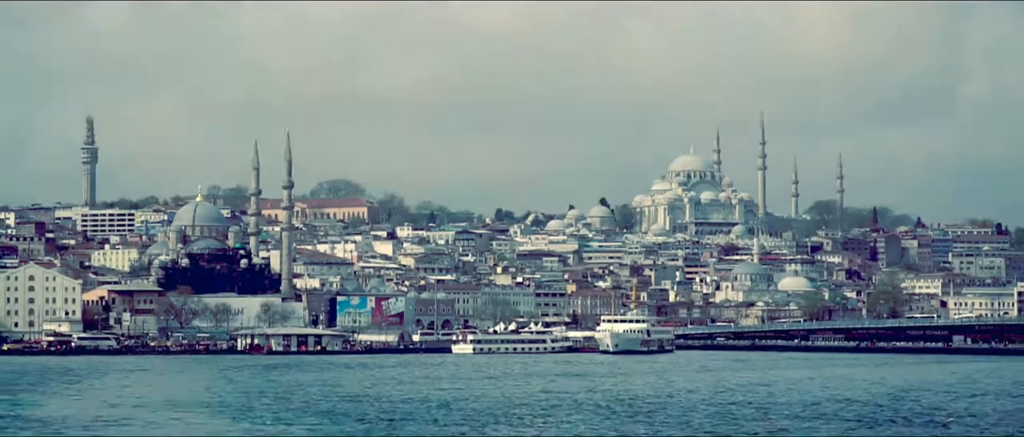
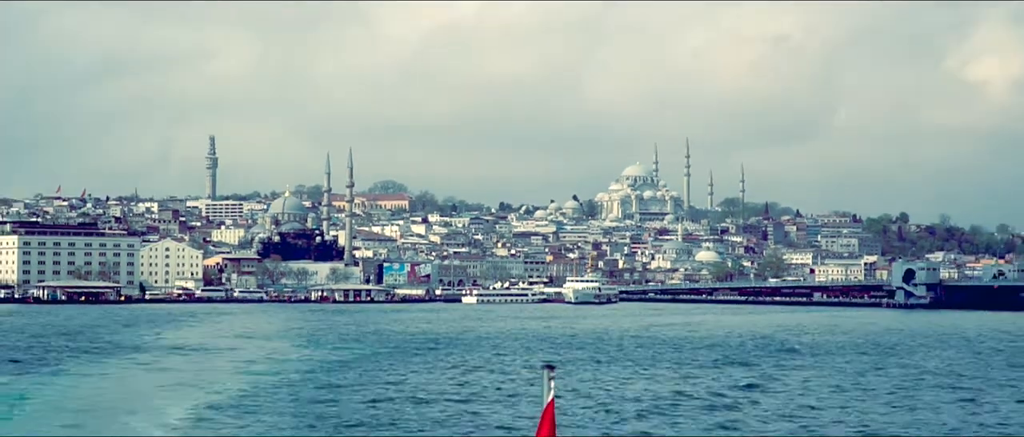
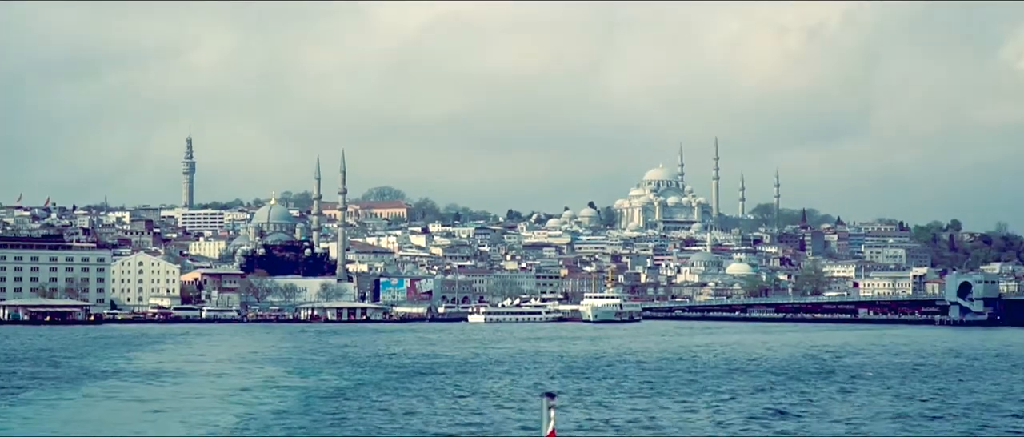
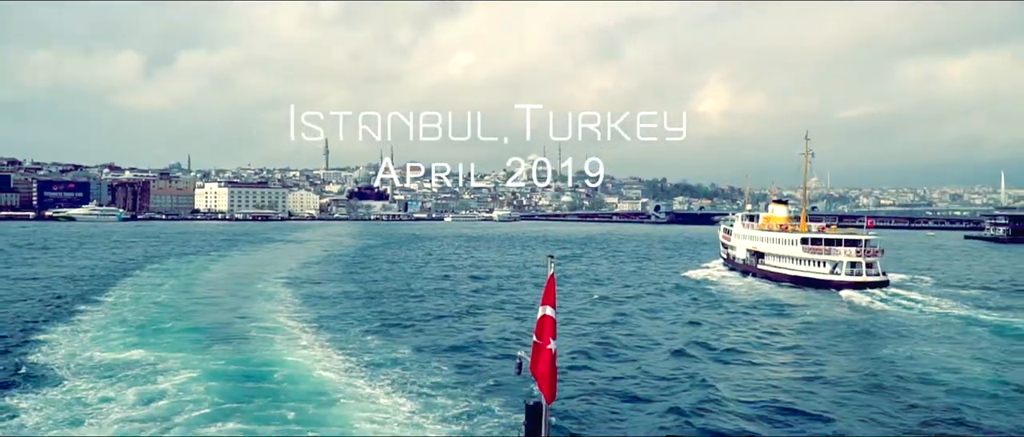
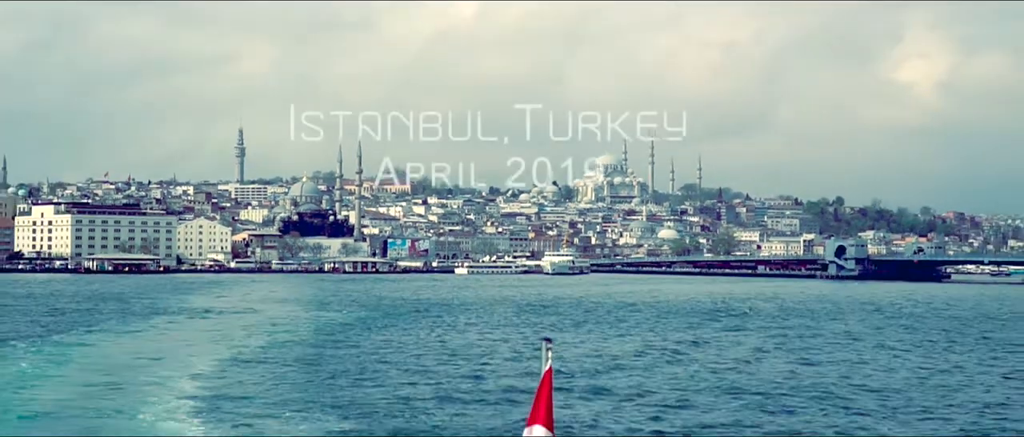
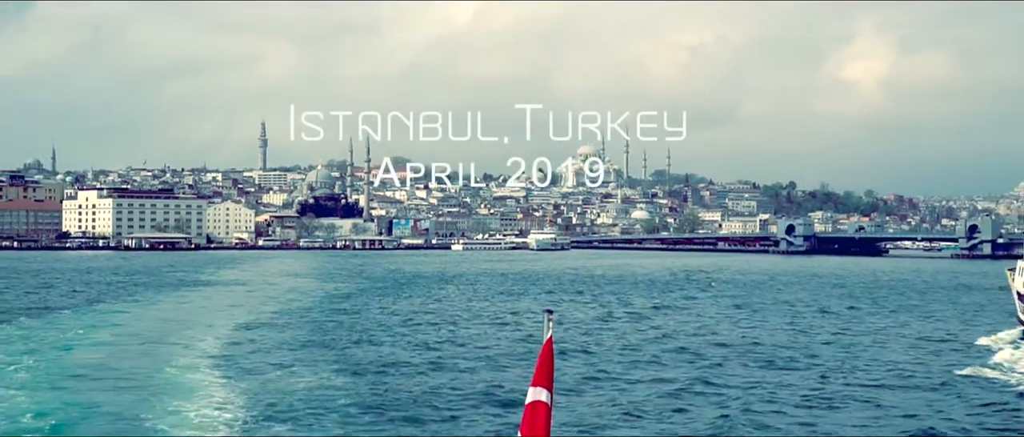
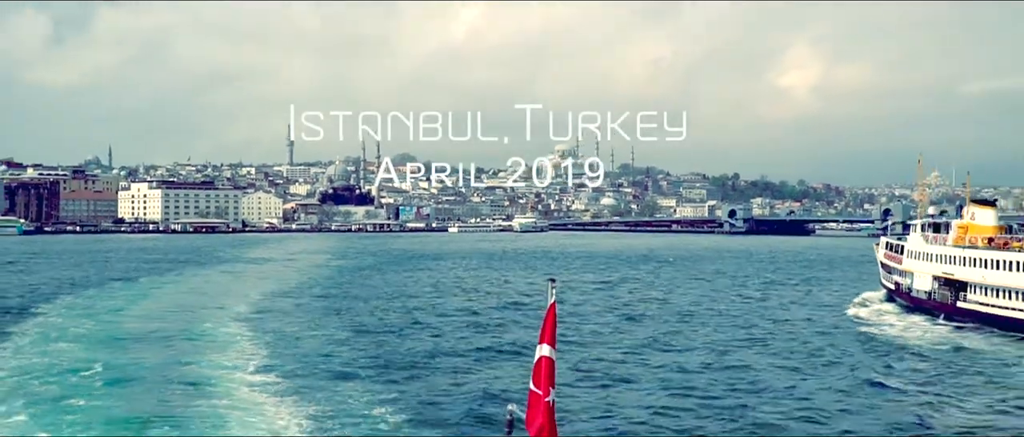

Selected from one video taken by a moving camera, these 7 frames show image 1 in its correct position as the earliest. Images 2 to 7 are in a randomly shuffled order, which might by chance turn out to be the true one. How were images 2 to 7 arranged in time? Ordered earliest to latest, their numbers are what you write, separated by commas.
3, 2, 5, 6, 7, 4
